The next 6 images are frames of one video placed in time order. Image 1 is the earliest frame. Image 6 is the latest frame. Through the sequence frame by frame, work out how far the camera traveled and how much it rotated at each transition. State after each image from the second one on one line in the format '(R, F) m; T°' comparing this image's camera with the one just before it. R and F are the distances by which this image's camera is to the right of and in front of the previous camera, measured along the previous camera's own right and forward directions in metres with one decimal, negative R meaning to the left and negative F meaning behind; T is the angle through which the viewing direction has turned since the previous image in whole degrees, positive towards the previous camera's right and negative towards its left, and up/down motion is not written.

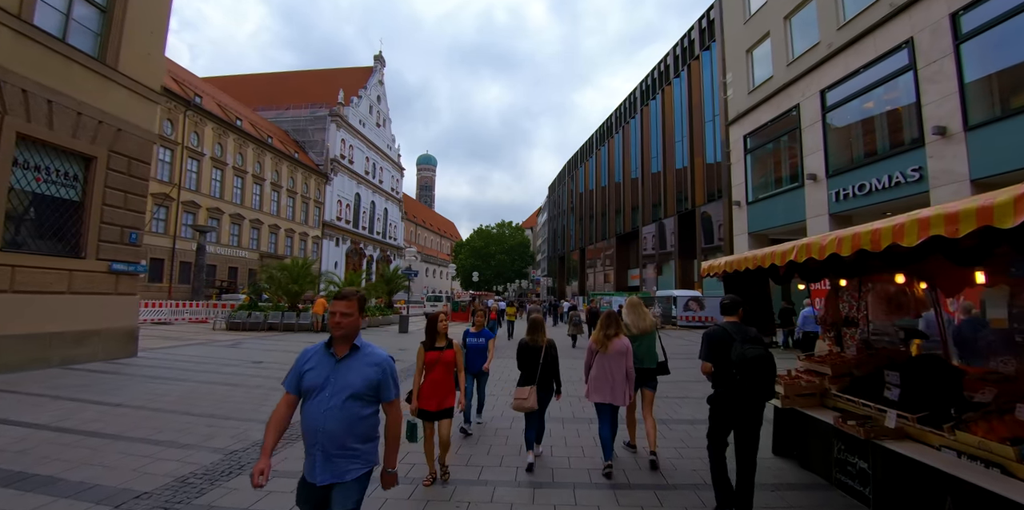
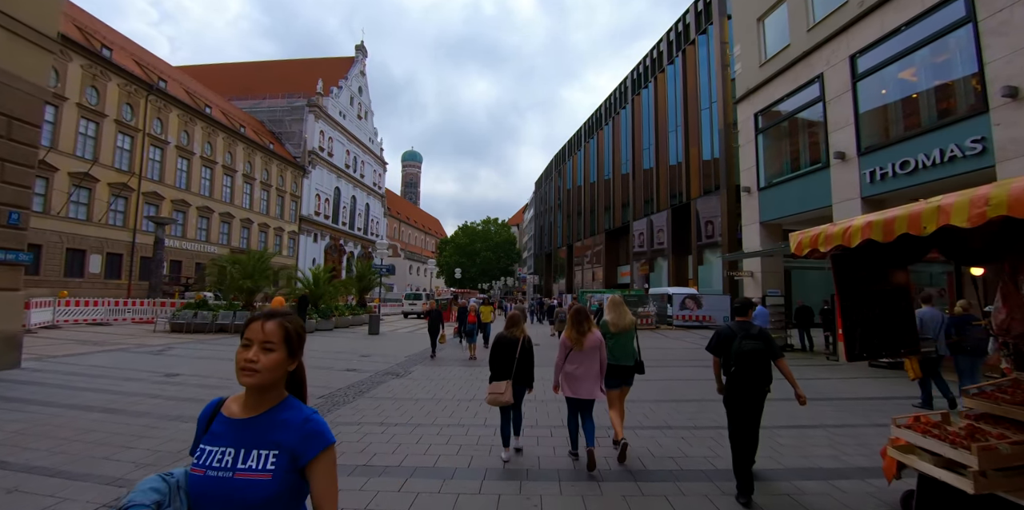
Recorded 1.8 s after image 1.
(+0.1, +2.0) m; +2°
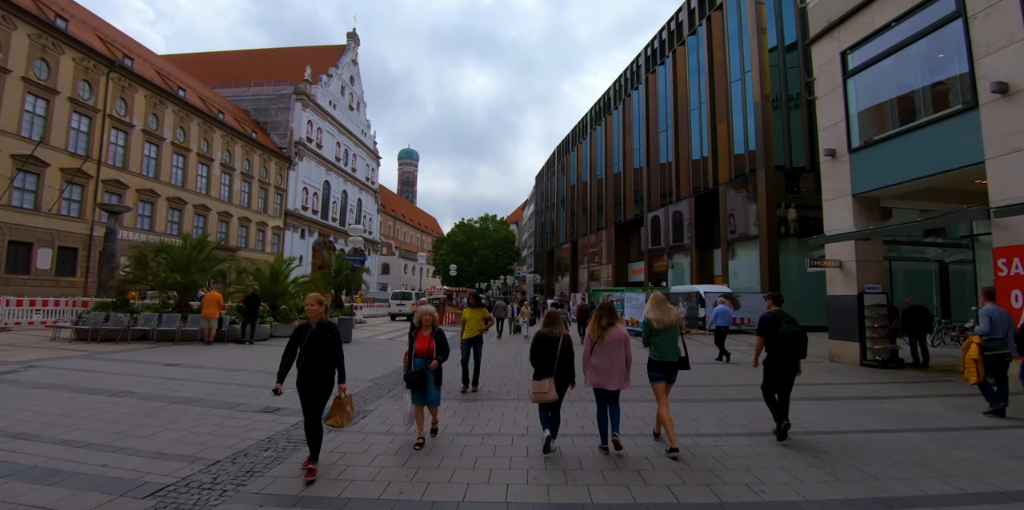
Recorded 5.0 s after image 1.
(-0.3, +3.7) m; 0°
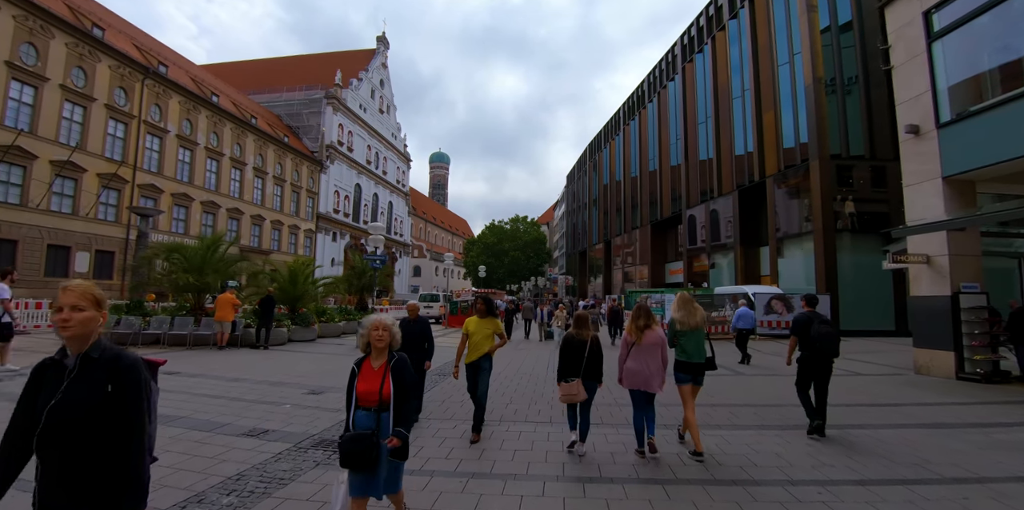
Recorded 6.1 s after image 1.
(+0.1, +1.2) m; -4°
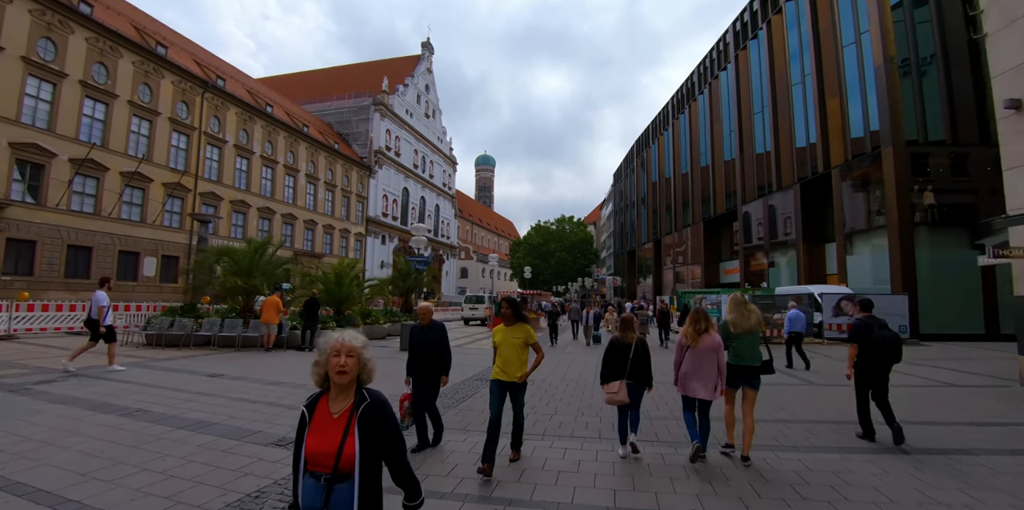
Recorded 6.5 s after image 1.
(+0.1, +0.7) m; -6°
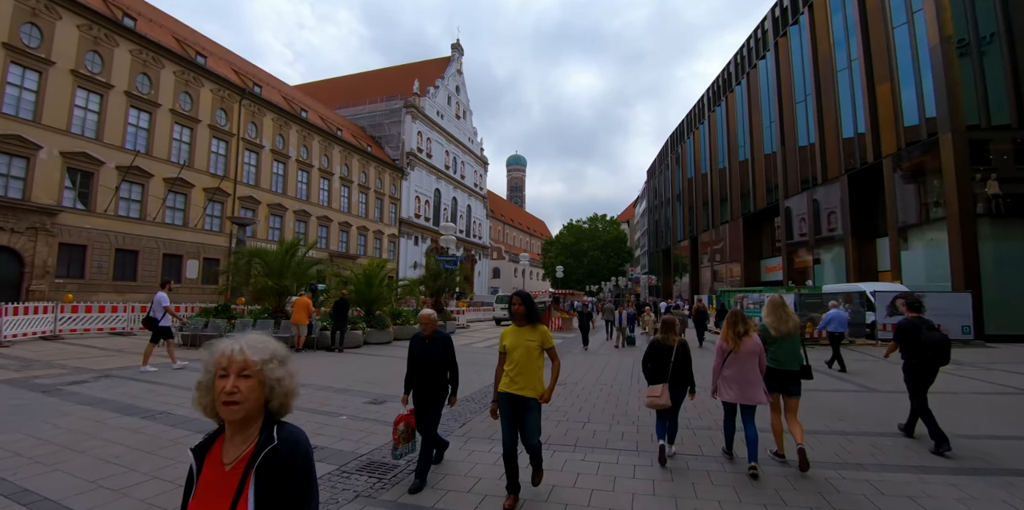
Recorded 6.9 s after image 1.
(+0.1, +0.5) m; -4°
